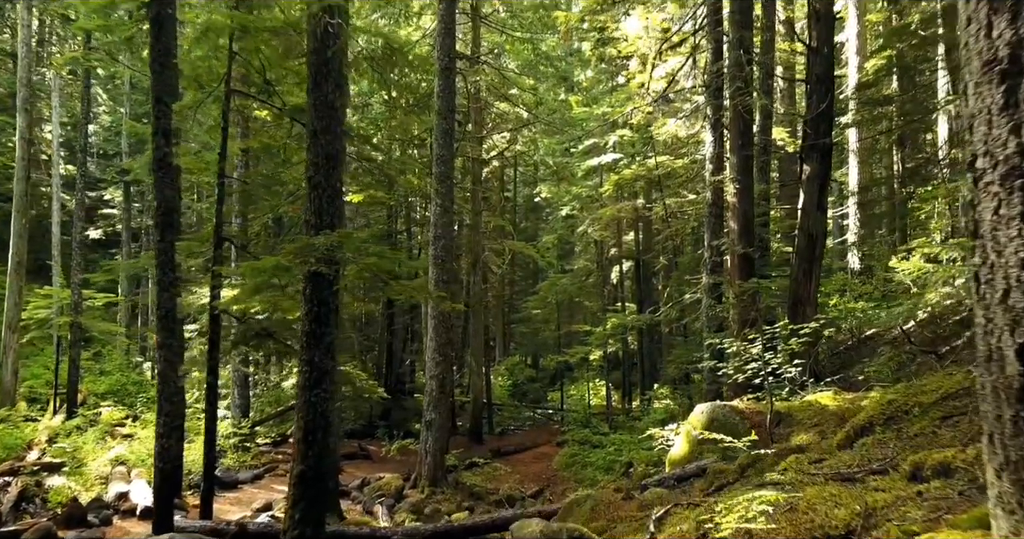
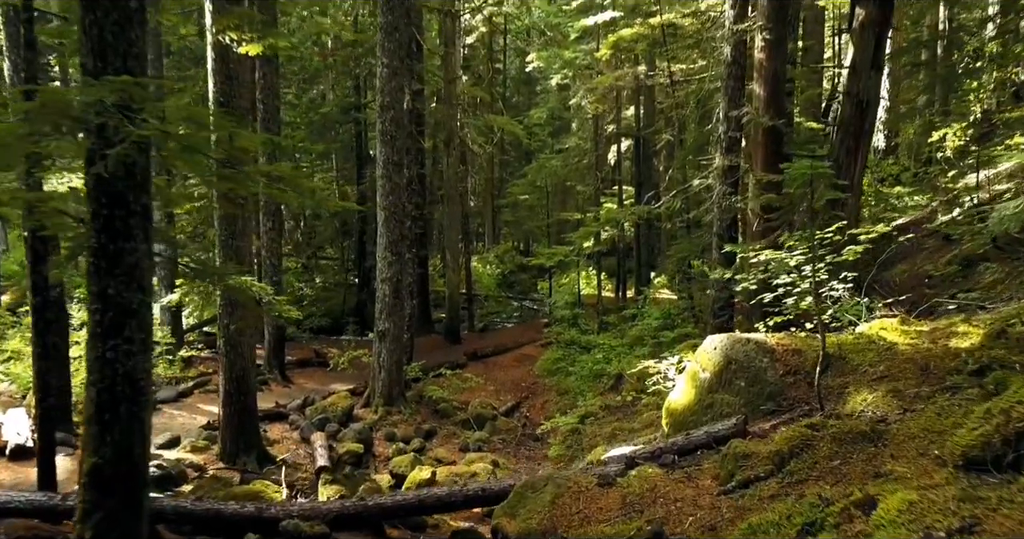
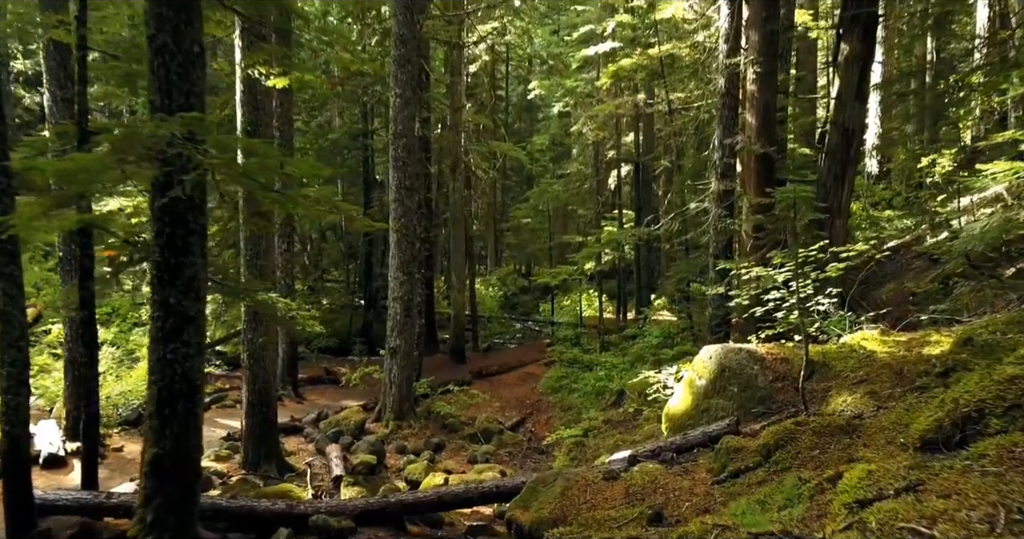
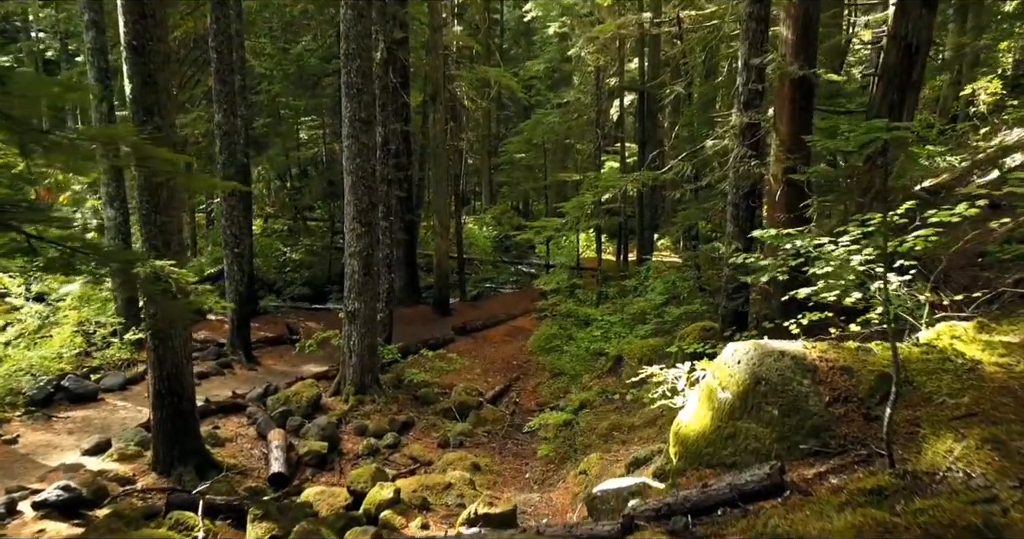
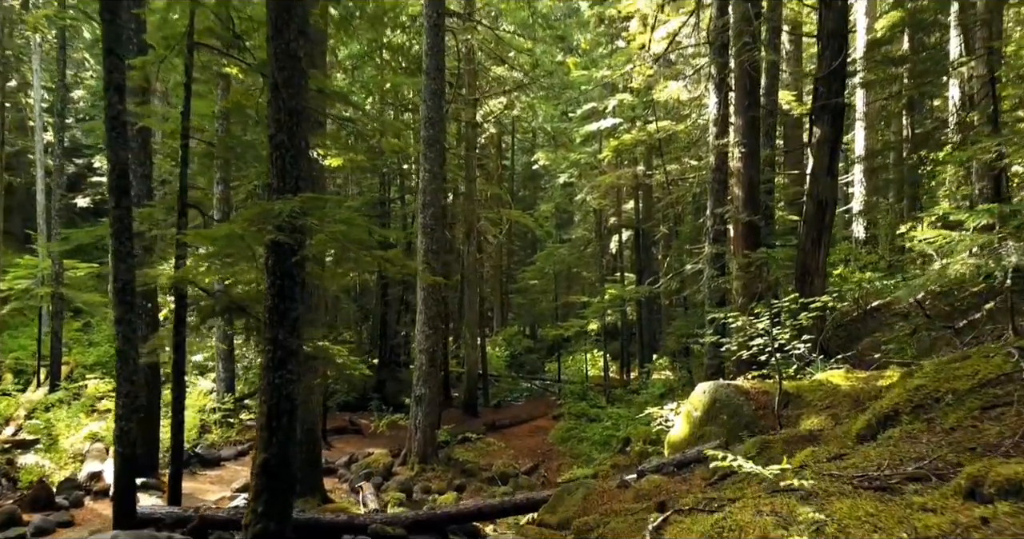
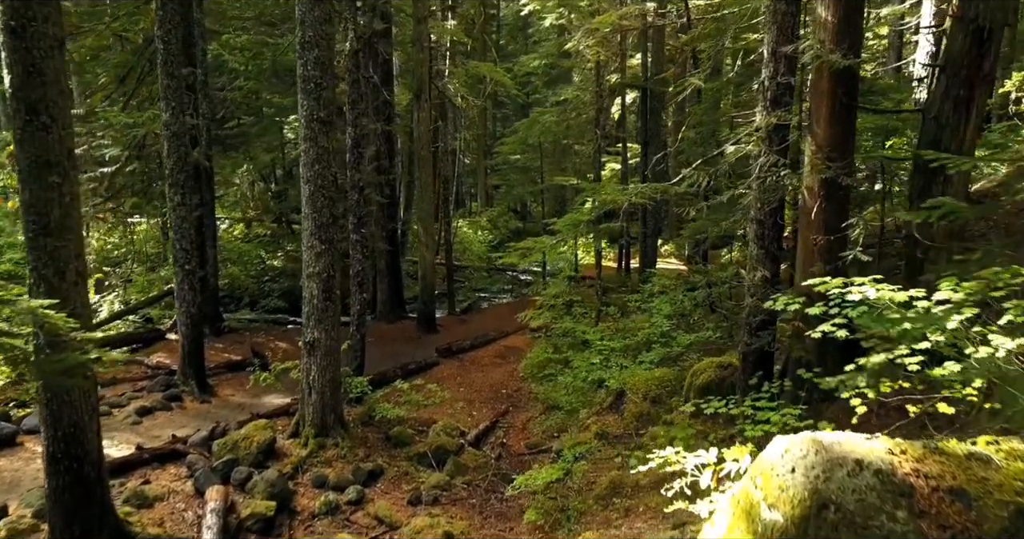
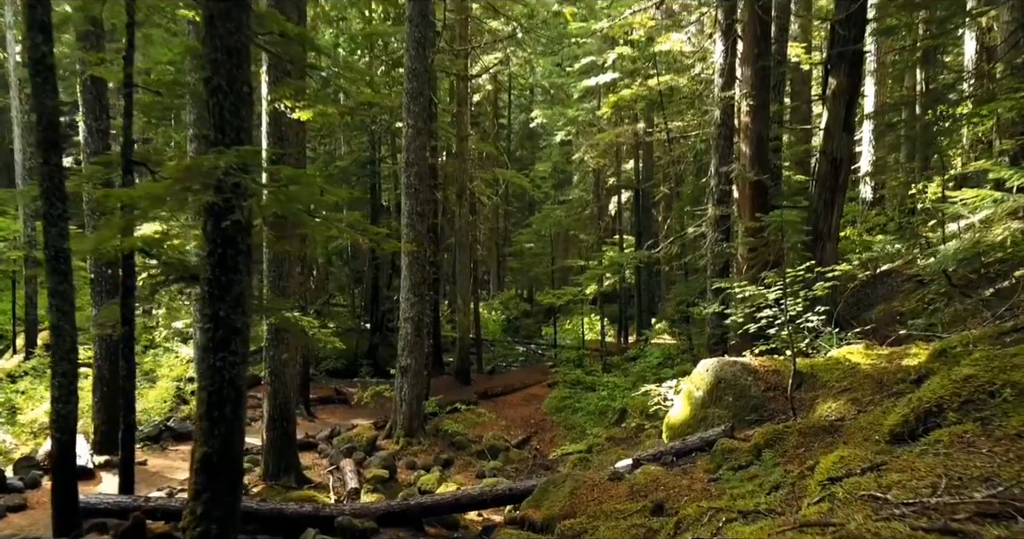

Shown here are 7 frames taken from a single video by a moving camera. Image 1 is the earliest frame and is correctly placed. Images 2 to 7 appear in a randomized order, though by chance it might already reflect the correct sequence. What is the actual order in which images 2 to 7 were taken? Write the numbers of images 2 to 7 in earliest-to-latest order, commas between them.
5, 7, 3, 2, 4, 6
